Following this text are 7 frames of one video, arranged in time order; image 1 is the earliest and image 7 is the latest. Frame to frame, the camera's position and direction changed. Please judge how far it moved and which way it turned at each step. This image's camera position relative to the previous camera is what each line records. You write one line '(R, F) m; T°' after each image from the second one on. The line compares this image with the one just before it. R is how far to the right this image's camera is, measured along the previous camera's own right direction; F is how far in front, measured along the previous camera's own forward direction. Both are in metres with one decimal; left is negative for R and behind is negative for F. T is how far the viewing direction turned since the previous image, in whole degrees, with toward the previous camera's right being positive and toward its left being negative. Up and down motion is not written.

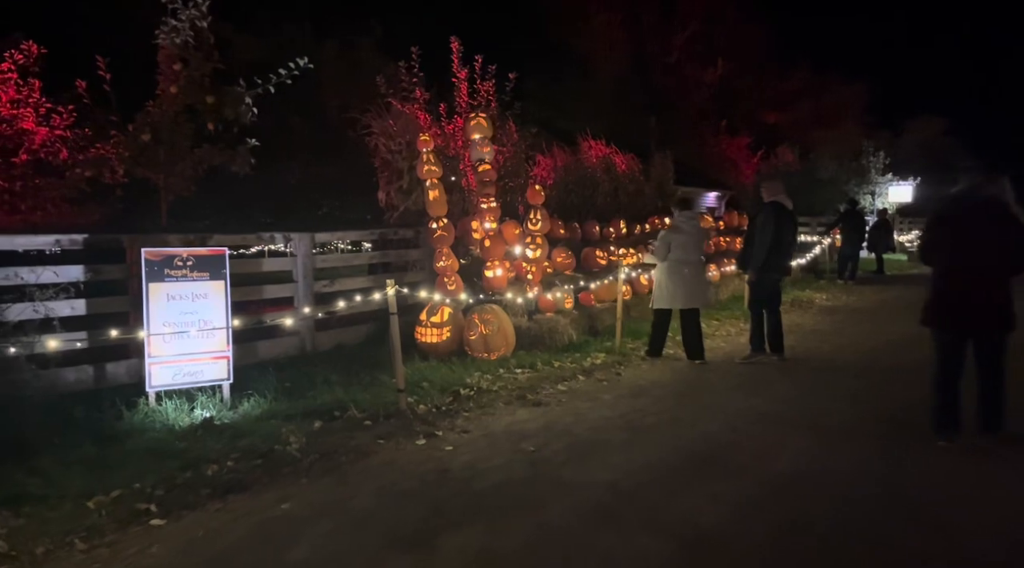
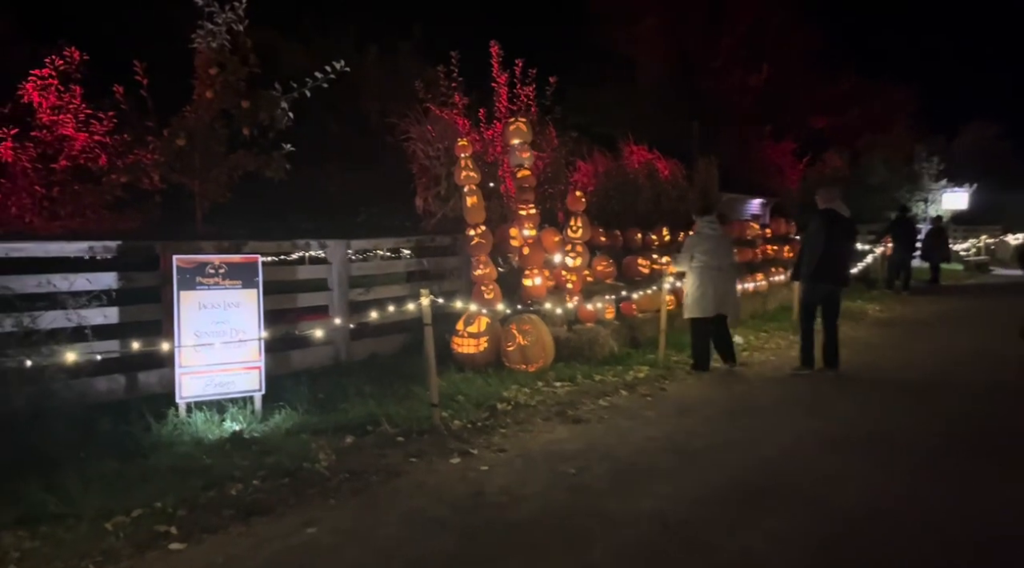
(0.0, +0.3) m; -3°
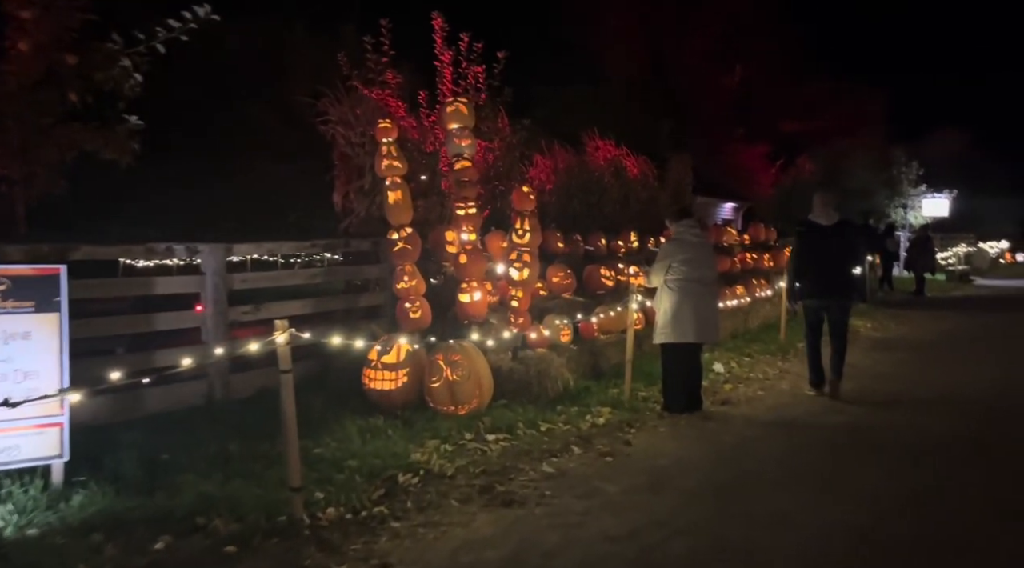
(+0.4, +2.0) m; +2°
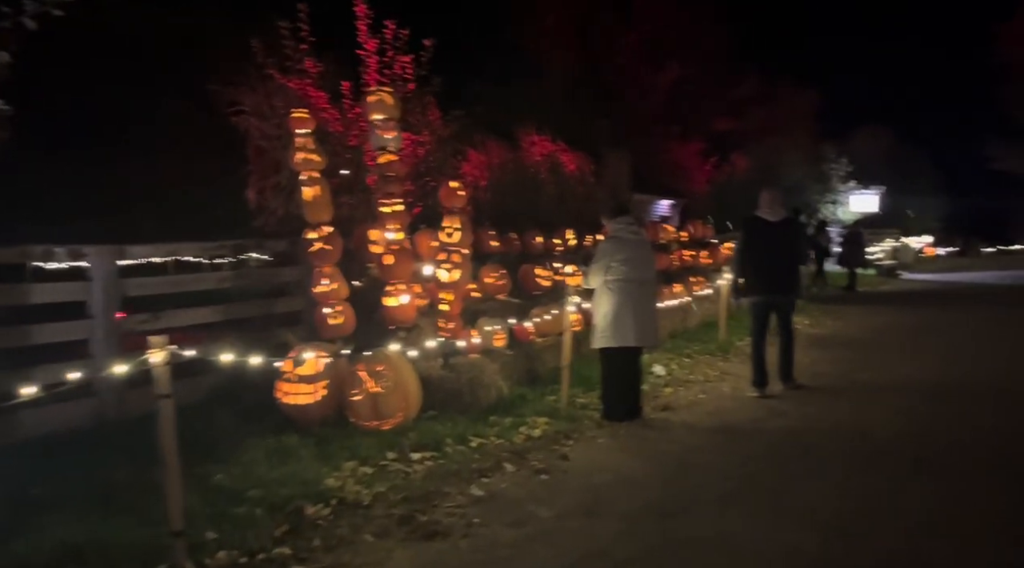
(+0.1, +0.5) m; +5°
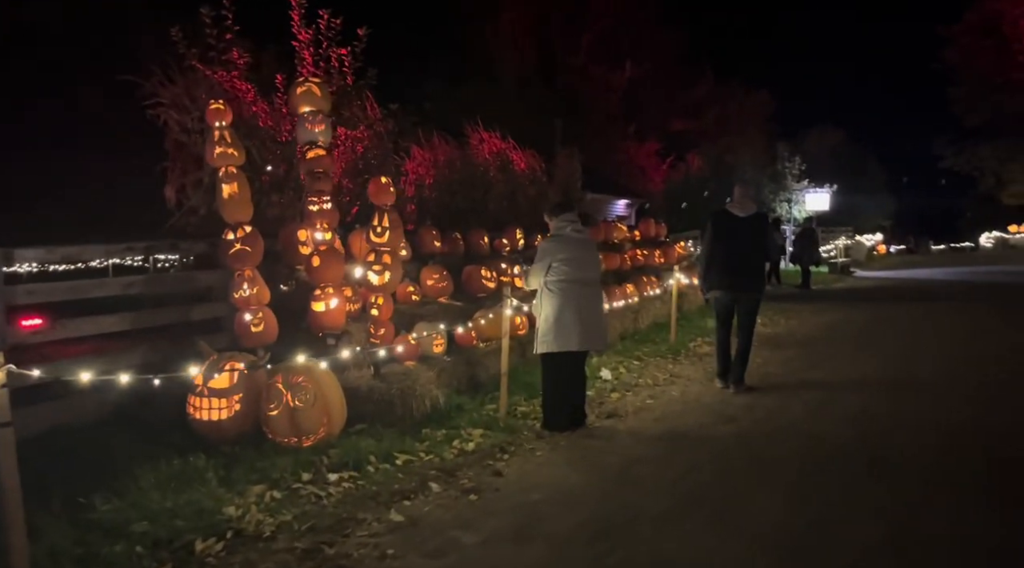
(+0.3, +0.5) m; +3°
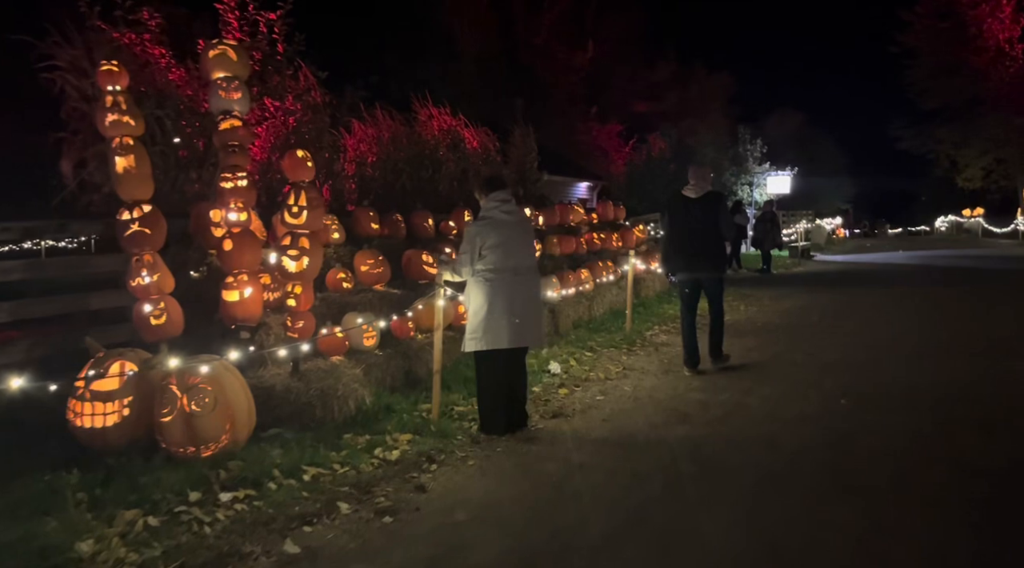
(+0.3, +0.7) m; +3°
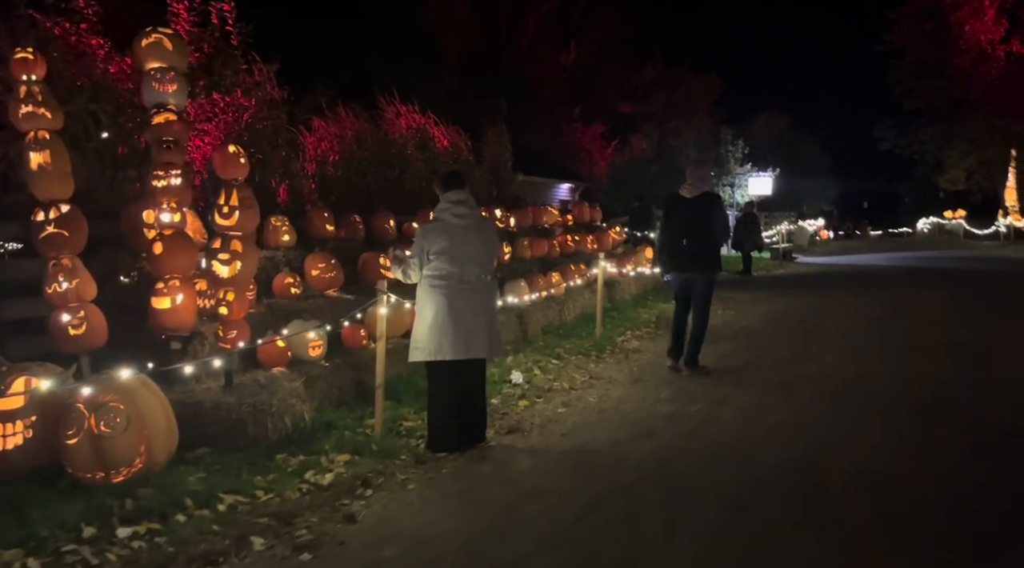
(+0.3, +0.5) m; +1°
